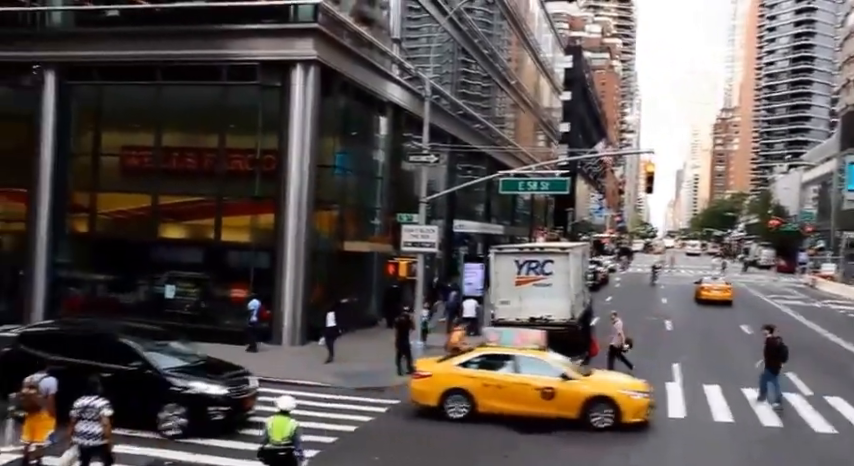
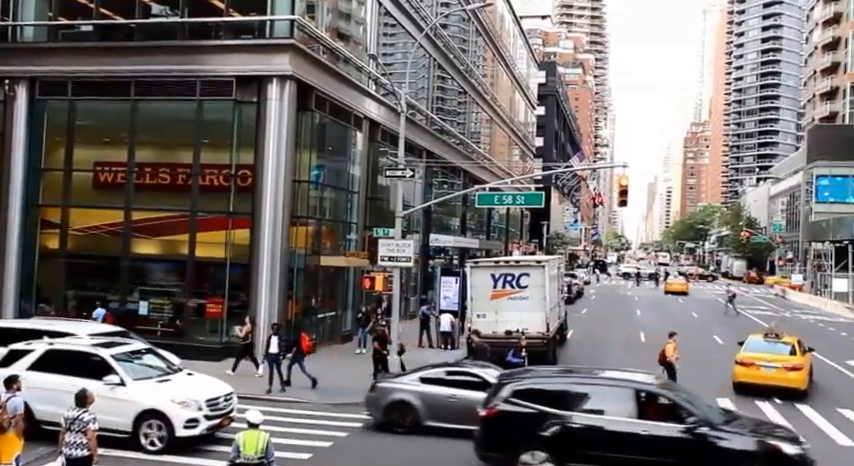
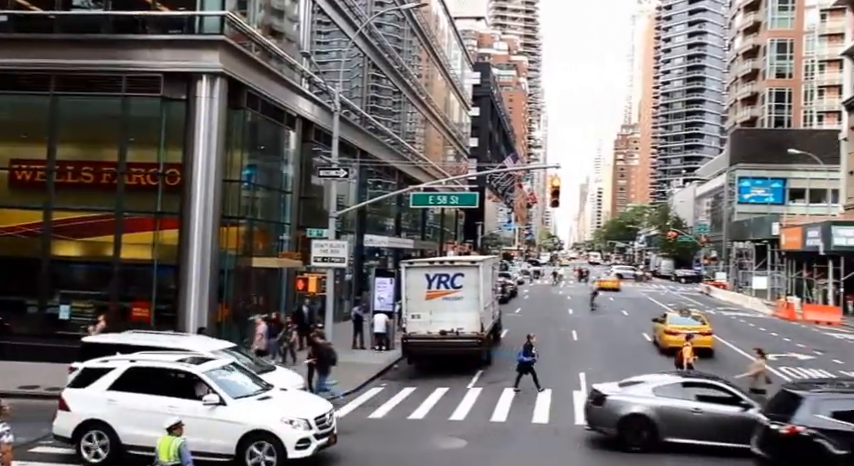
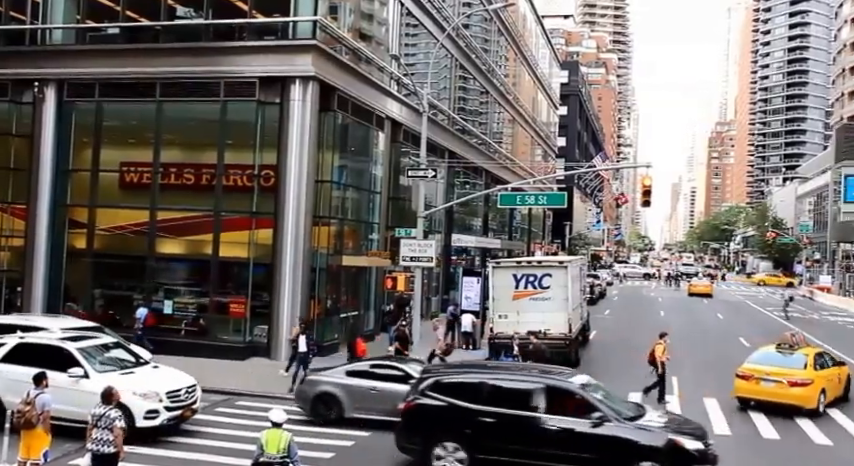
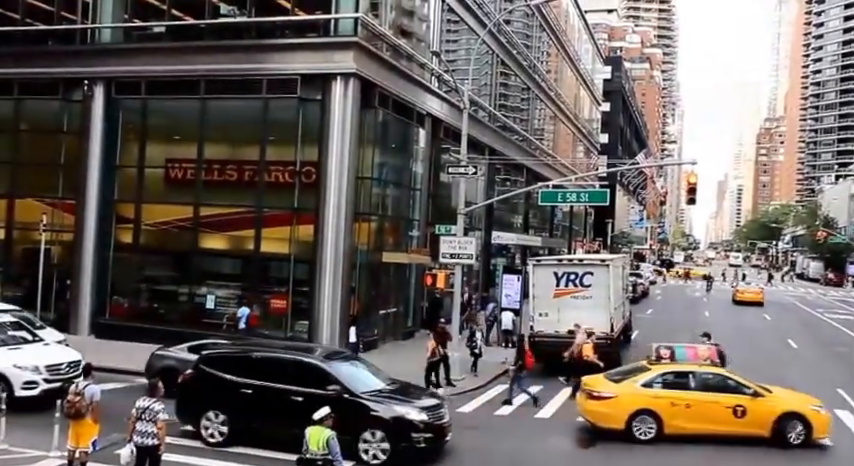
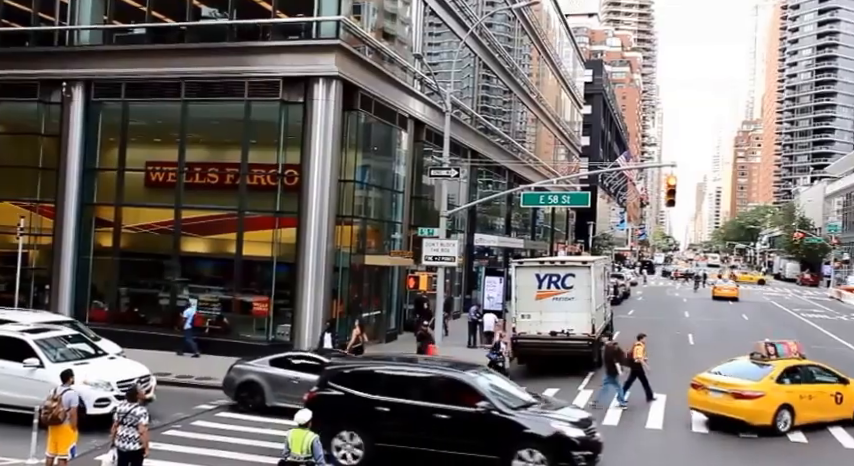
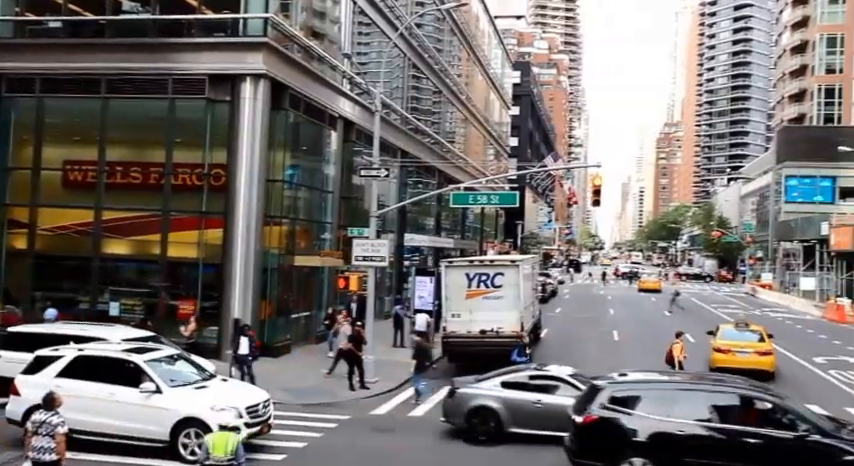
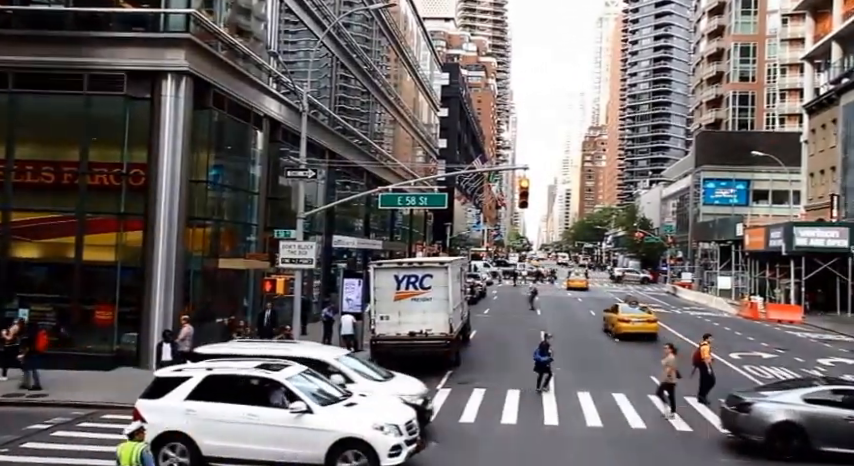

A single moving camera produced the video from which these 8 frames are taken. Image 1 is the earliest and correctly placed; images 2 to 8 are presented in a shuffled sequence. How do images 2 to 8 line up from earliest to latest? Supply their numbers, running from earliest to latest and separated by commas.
5, 6, 4, 2, 7, 3, 8
